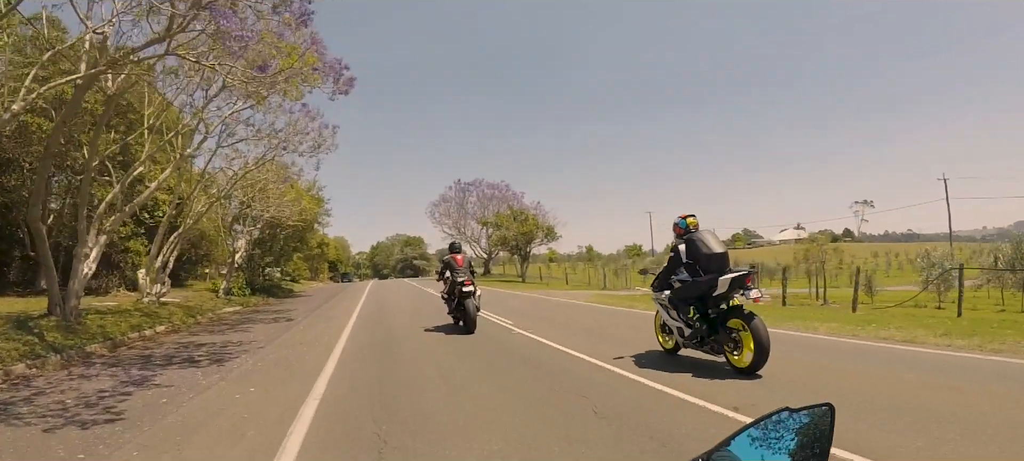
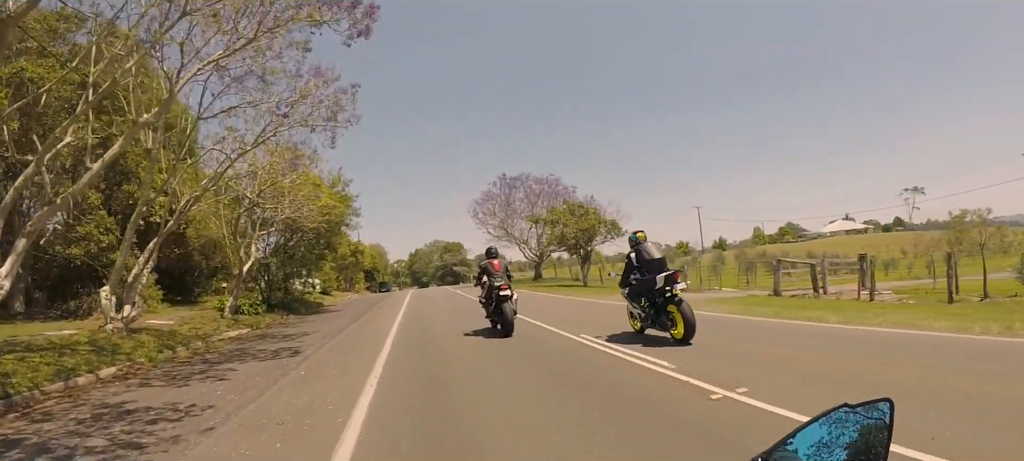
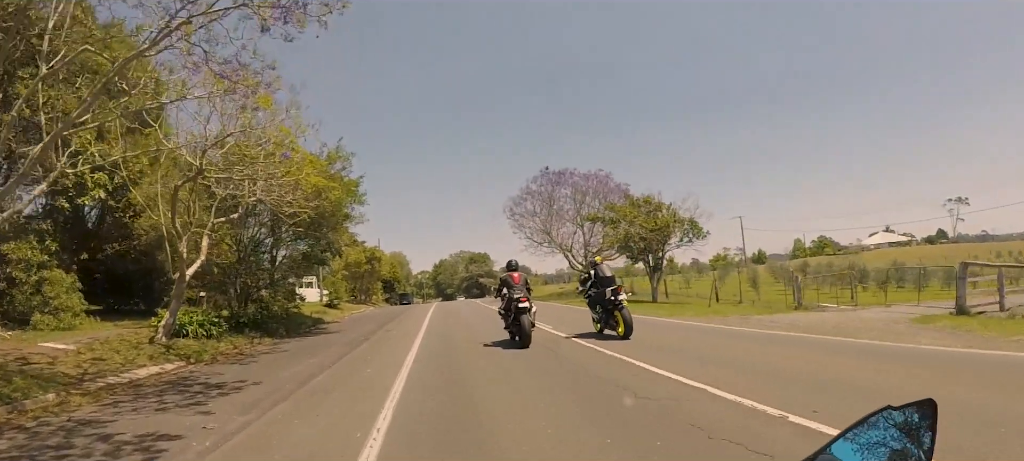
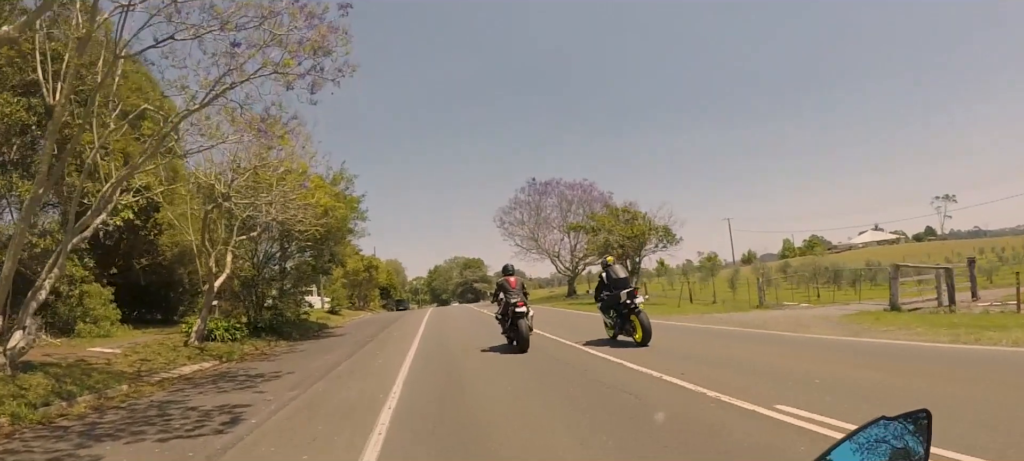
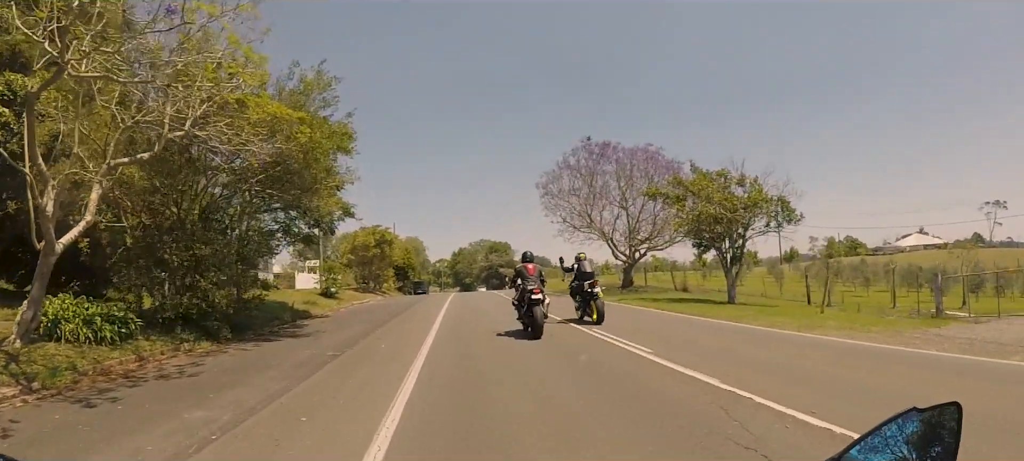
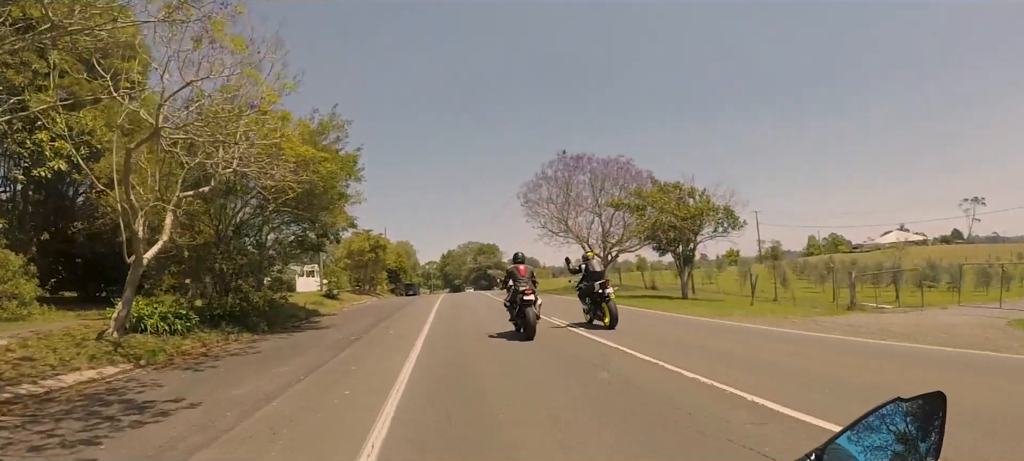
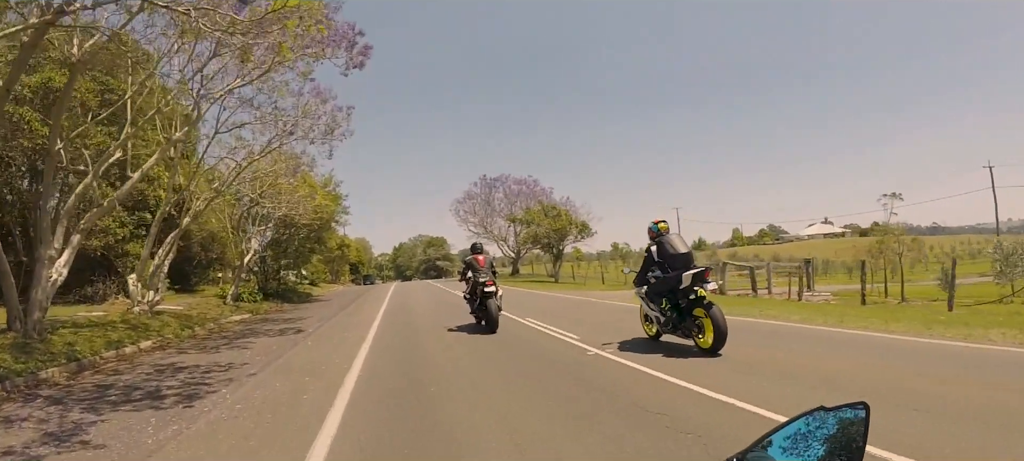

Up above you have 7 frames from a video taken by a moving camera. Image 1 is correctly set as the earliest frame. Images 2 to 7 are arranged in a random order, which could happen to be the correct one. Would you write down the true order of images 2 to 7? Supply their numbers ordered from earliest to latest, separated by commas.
7, 2, 4, 3, 6, 5
